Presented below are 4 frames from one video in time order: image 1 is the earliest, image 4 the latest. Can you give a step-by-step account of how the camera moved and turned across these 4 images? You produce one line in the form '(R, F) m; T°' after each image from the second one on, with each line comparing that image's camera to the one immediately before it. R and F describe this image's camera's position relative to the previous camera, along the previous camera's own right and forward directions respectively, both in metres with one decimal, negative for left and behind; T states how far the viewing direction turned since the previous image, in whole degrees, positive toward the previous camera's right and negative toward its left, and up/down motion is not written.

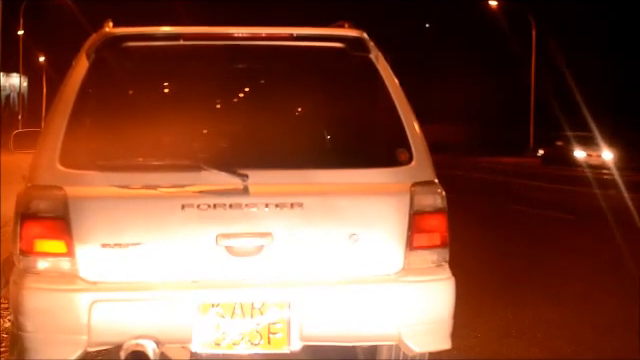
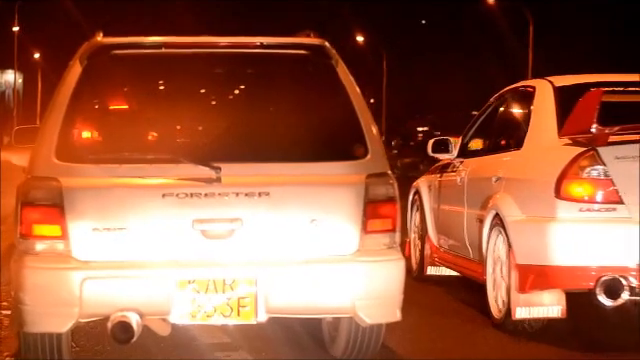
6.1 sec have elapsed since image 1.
(+0.2, -0.6) m; 0°
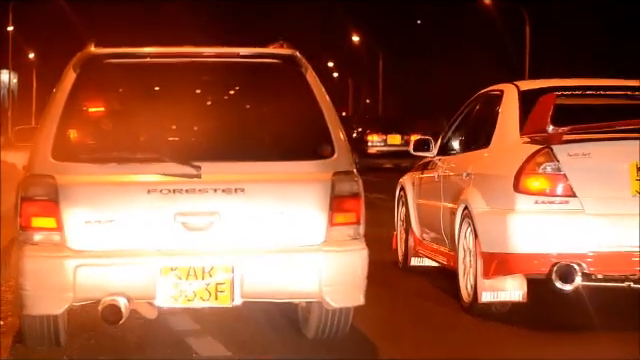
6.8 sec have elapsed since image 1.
(+0.1, -0.6) m; 0°
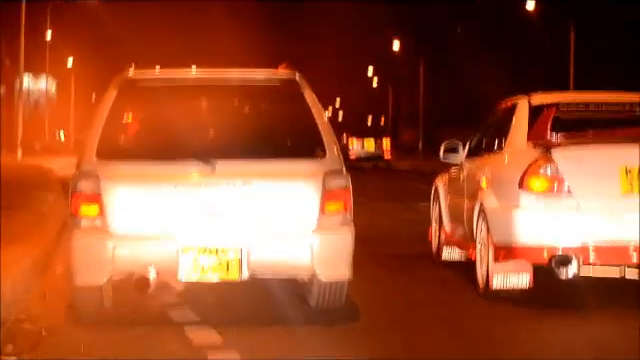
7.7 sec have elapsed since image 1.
(+0.3, -1.3) m; -2°
